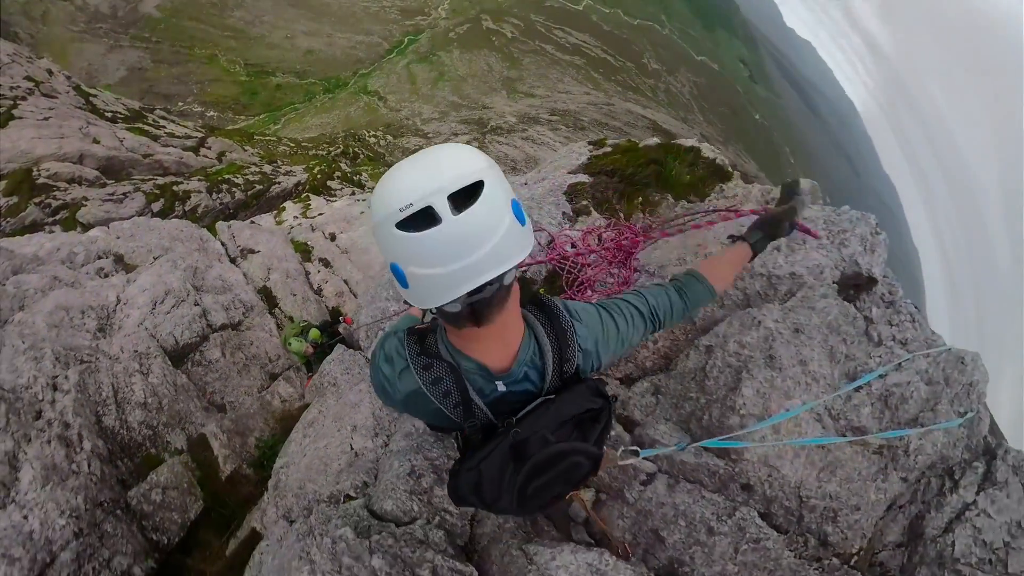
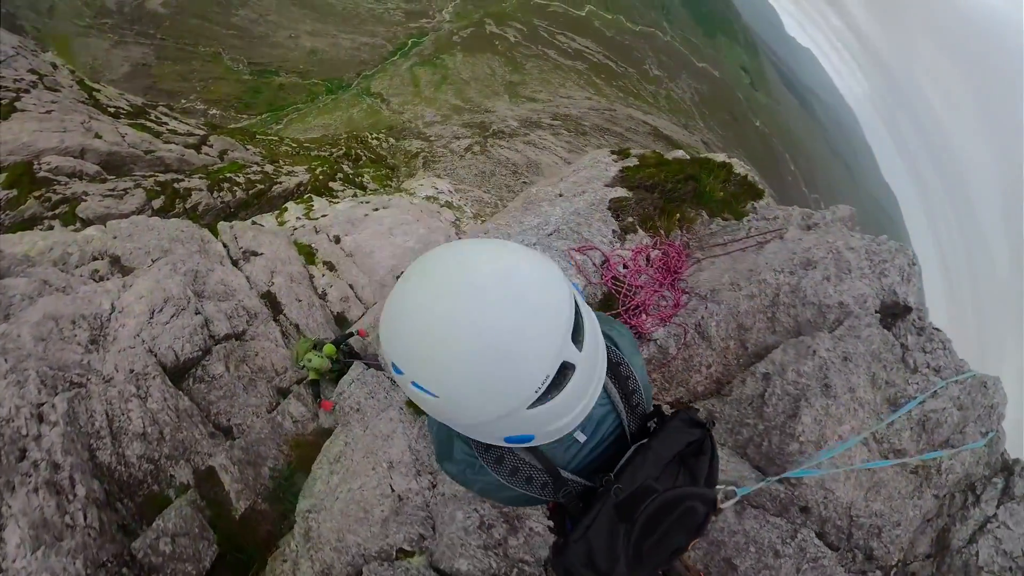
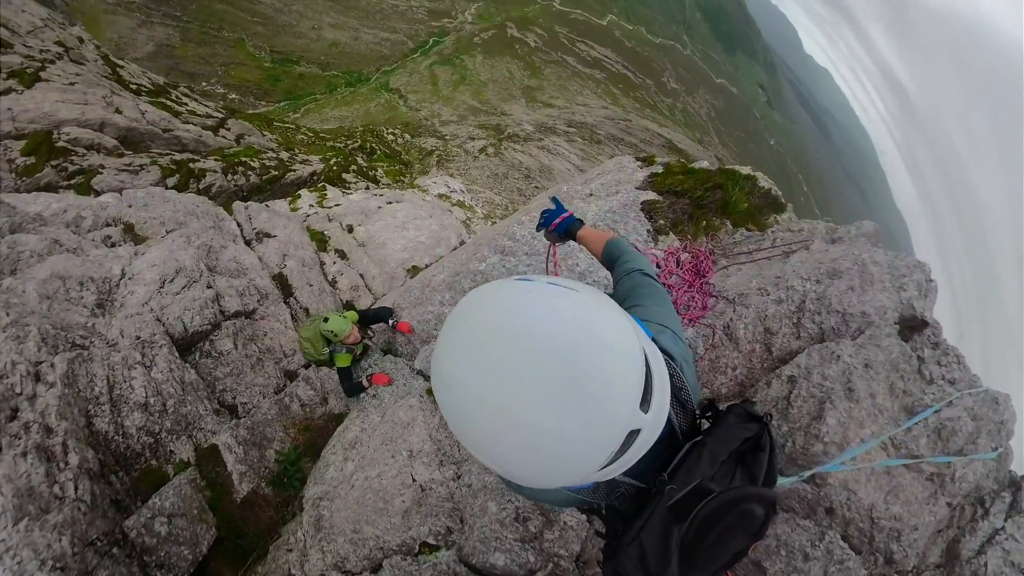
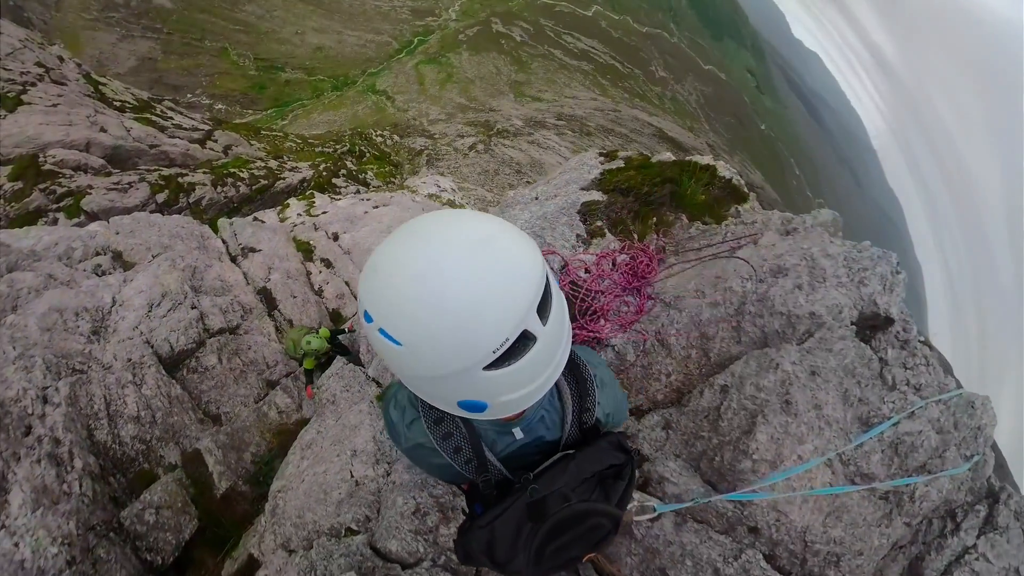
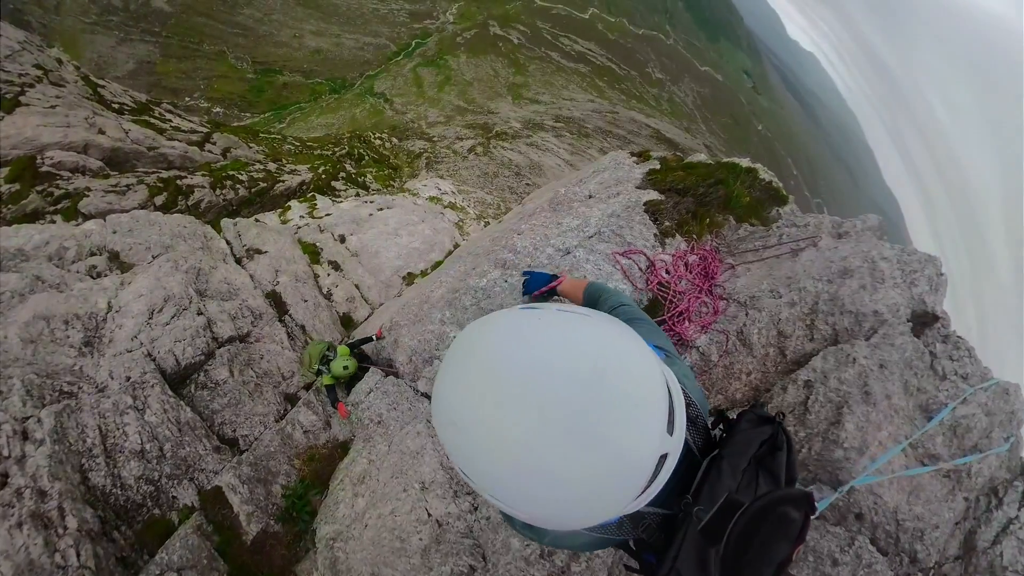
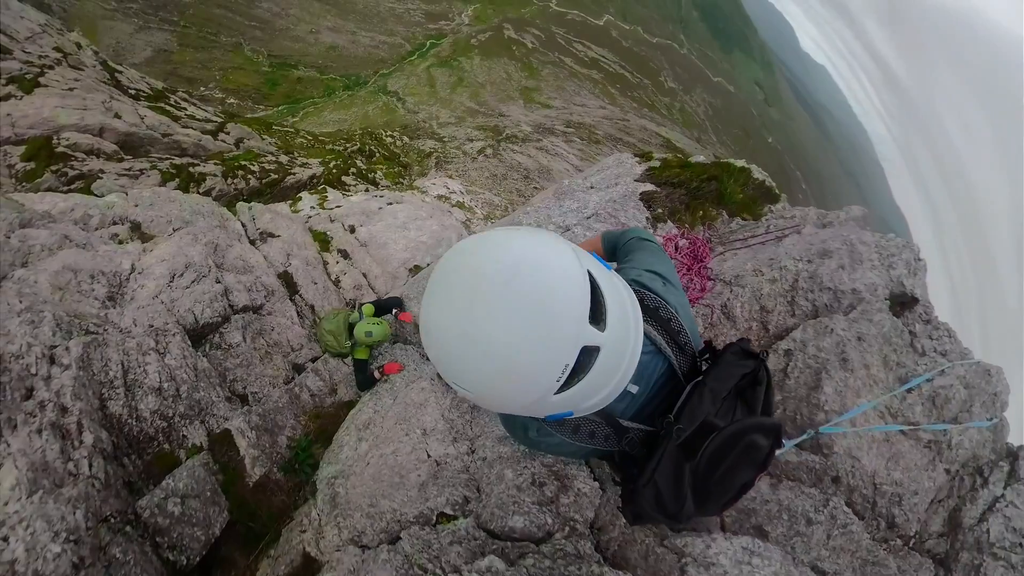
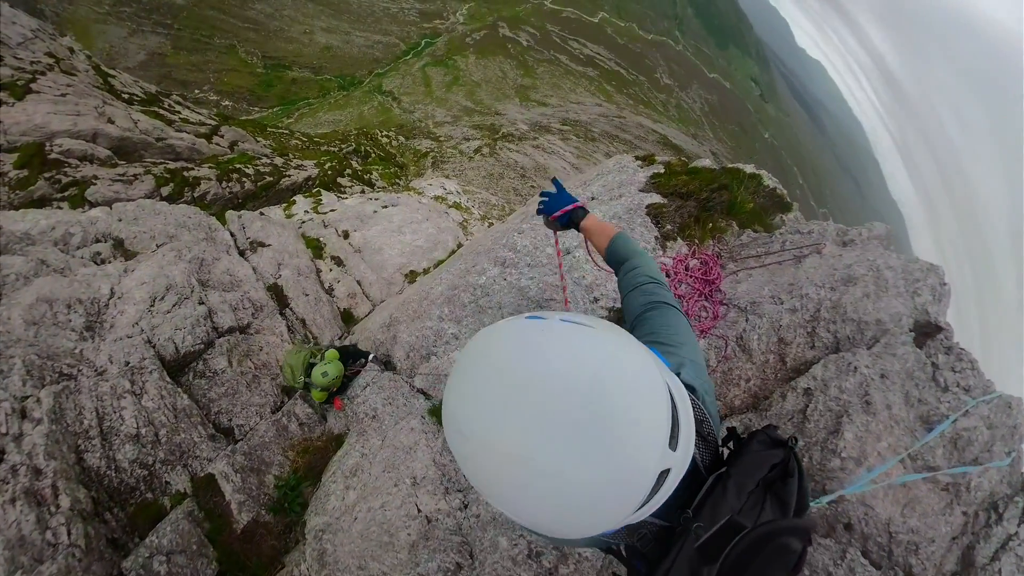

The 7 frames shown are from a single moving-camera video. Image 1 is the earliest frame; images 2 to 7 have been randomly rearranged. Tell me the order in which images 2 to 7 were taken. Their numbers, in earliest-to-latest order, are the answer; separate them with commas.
2, 5, 4, 7, 6, 3
